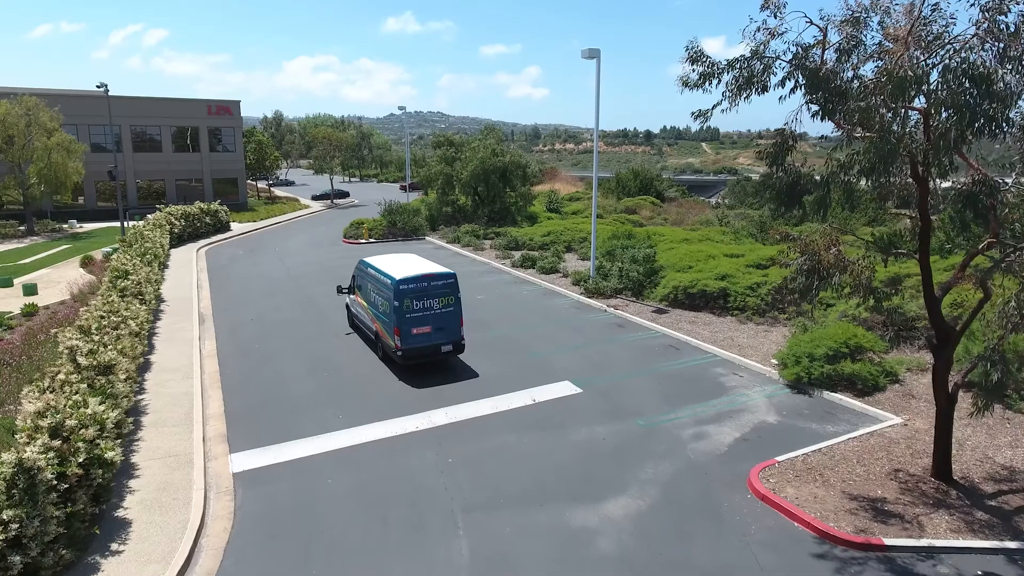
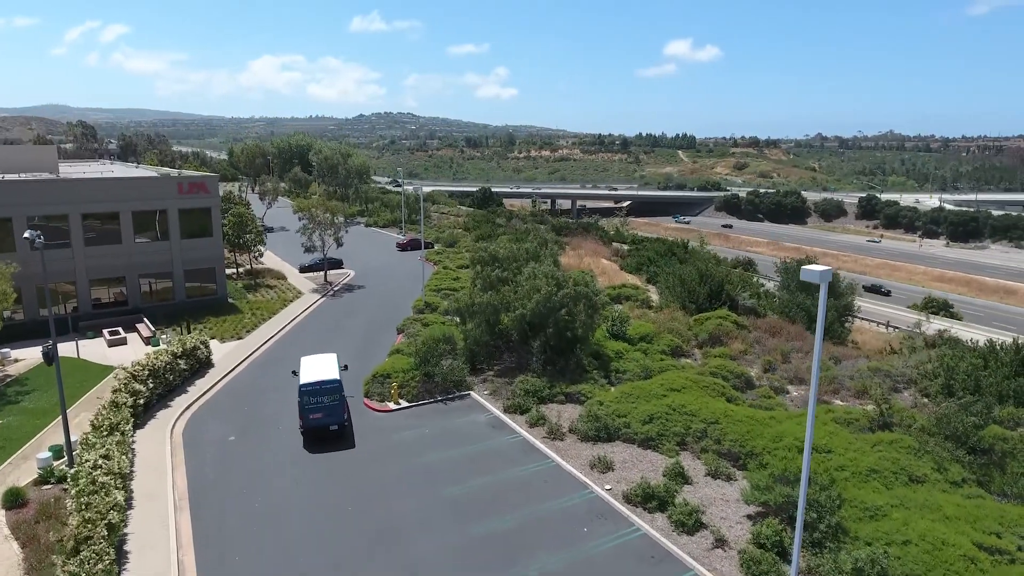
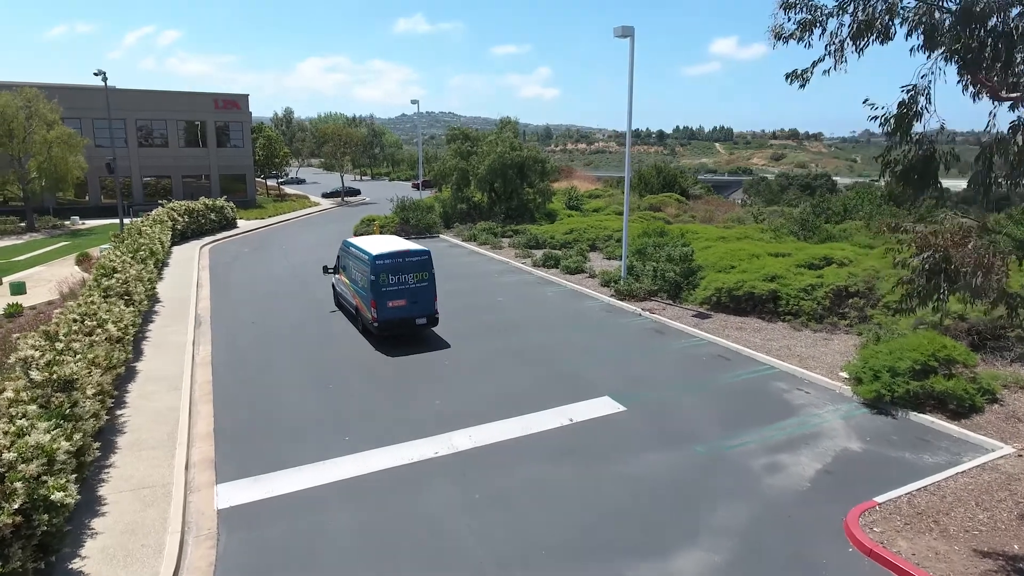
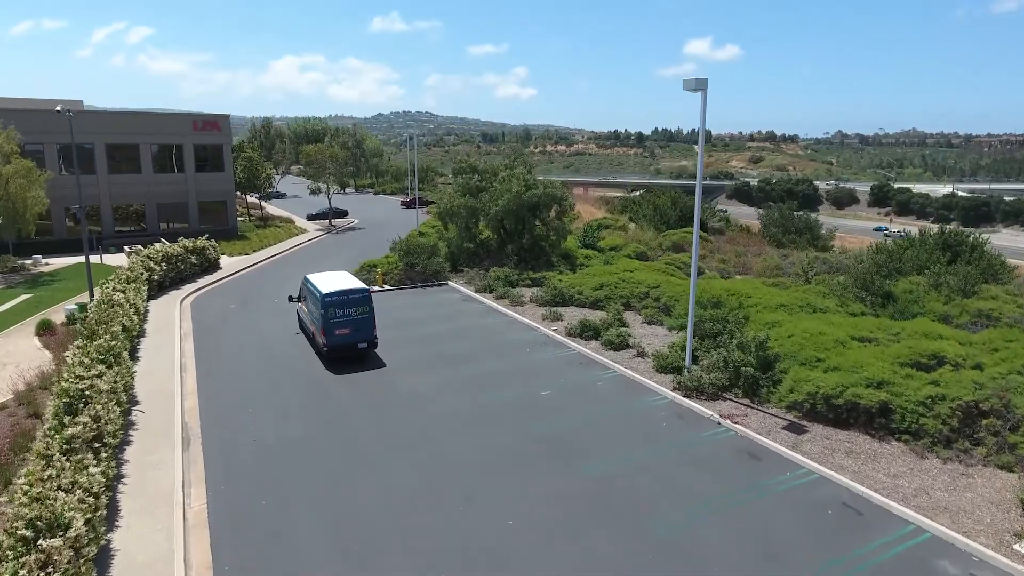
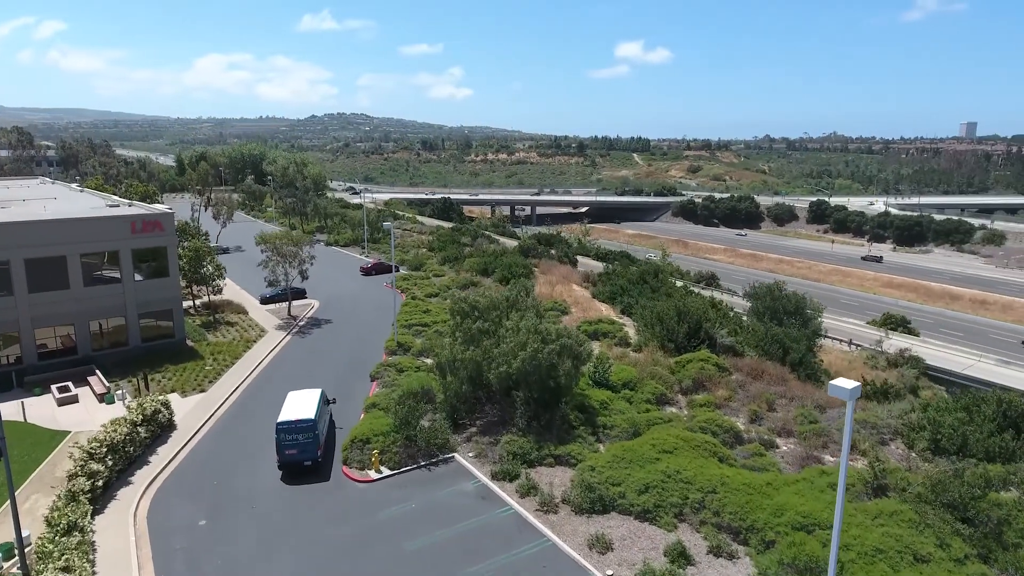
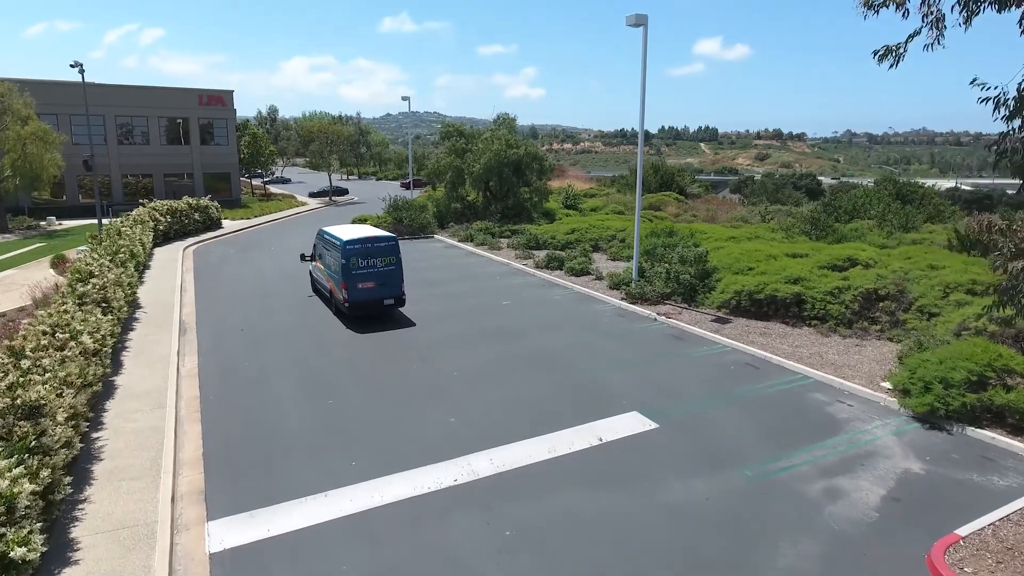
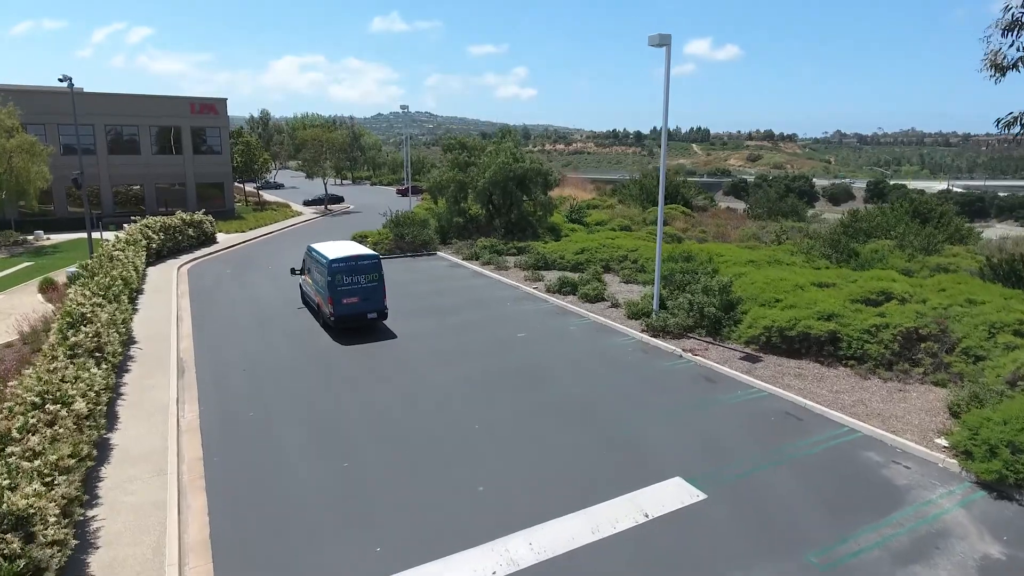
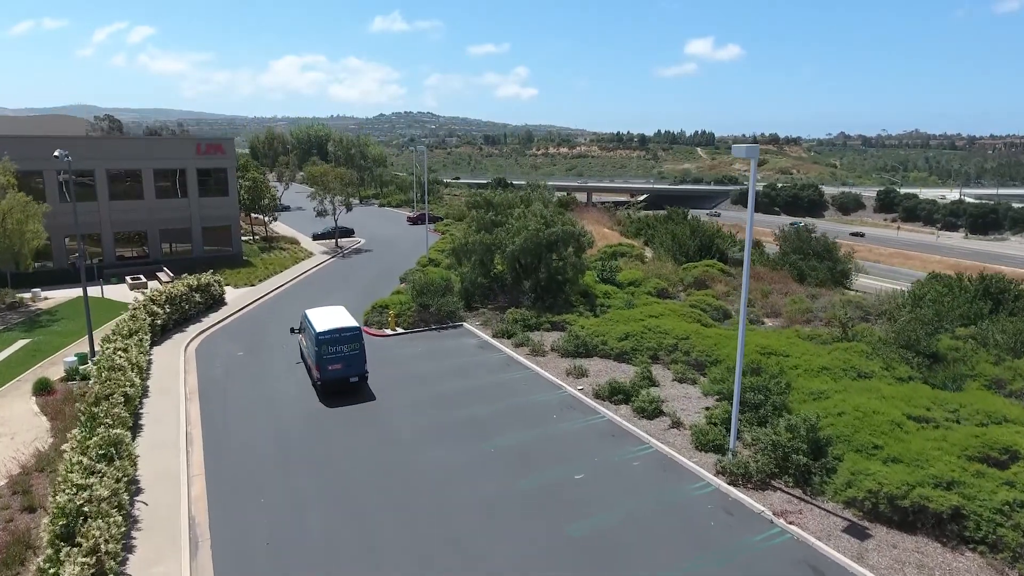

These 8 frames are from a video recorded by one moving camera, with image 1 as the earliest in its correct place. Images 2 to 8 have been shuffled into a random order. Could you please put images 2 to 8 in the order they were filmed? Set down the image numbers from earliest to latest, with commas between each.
3, 6, 7, 4, 8, 2, 5
